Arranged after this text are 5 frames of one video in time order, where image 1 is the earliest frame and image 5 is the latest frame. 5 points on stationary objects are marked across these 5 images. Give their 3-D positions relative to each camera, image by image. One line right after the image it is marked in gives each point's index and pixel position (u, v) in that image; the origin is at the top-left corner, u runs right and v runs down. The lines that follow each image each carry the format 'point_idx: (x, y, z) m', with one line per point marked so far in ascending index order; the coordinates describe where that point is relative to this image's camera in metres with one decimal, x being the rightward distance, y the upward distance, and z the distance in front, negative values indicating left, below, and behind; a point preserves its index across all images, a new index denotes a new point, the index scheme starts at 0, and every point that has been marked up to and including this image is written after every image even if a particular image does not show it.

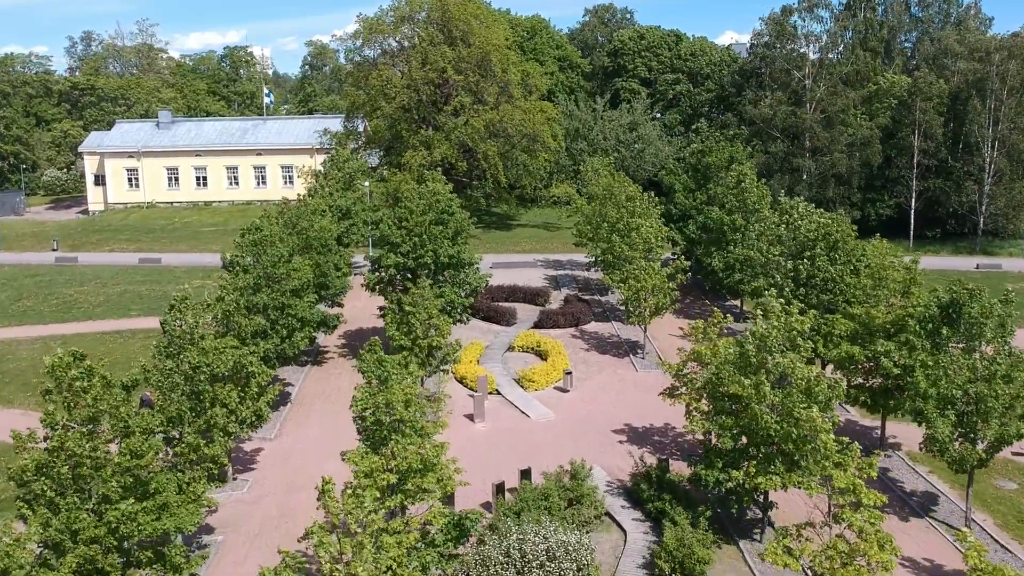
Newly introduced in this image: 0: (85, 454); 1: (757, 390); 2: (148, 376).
0: (-7.1, -2.8, +13.6) m
1: (+5.5, -2.3, +18.1) m
2: (-8.1, -2.0, +18.3) m
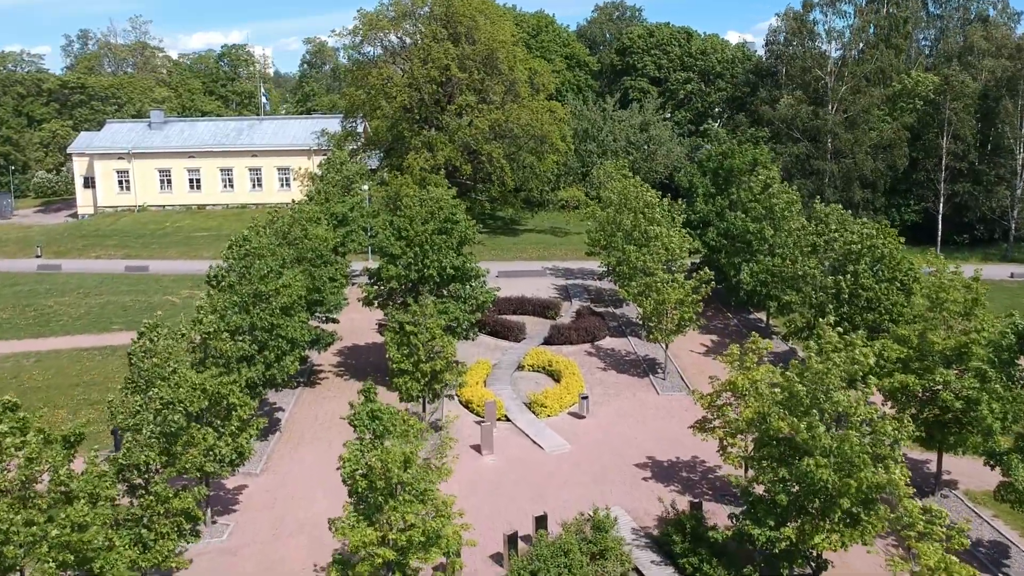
0: (-6.8, -3.3, +11.2) m
1: (+5.8, -2.8, +15.7) m
2: (-7.8, -2.5, +15.9) m
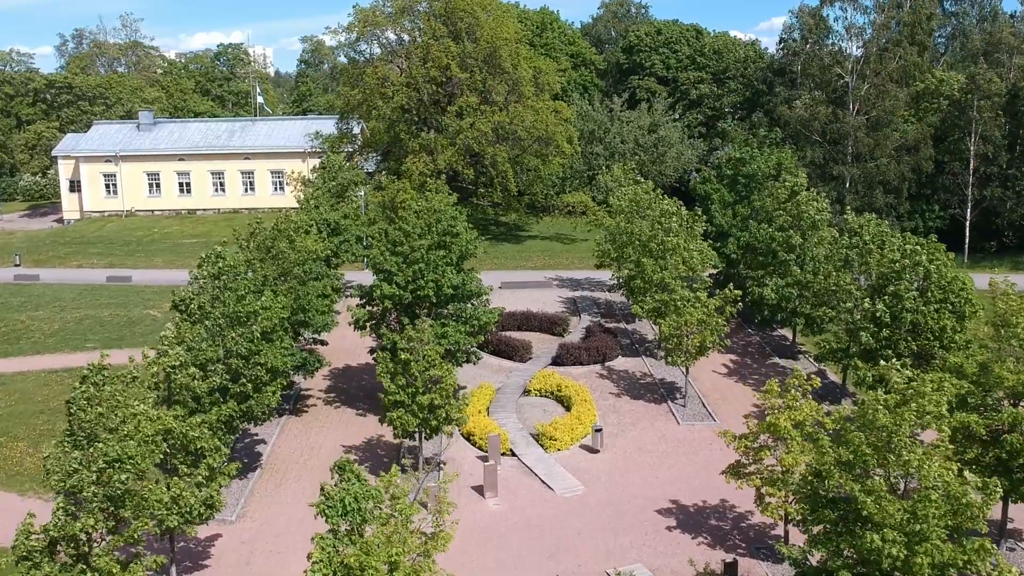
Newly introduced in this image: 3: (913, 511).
0: (-6.7, -3.9, +8.7) m
1: (+6.0, -3.4, +13.2) m
2: (-7.6, -3.1, +13.4) m
3: (+6.3, -3.5, +12.9) m
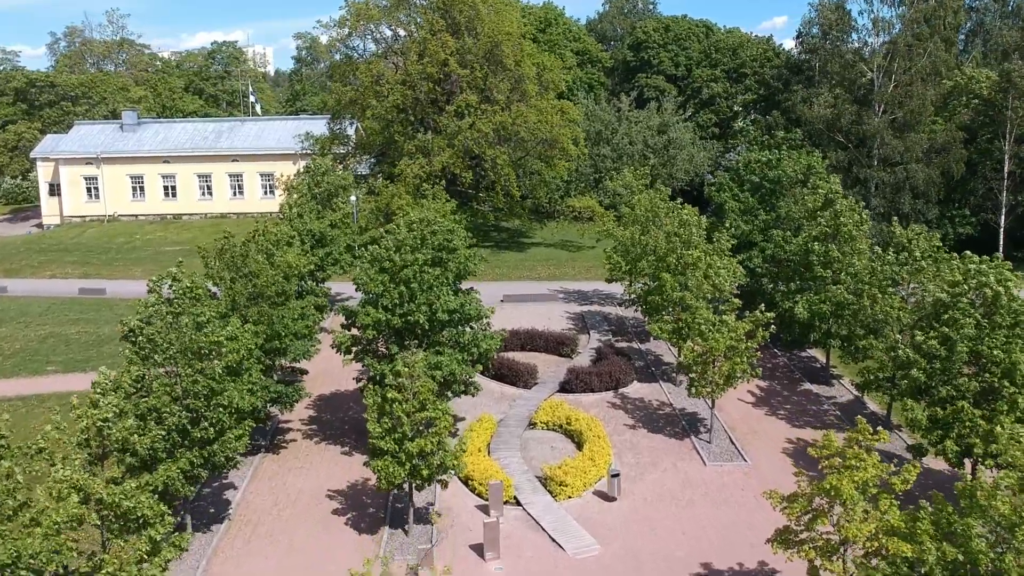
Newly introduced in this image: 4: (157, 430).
0: (-6.6, -4.5, +5.8) m
1: (+6.1, -4.0, +10.3) m
2: (-7.6, -3.7, +10.6) m
3: (+6.4, -4.1, +10.0) m
4: (-6.8, -2.8, +15.9) m
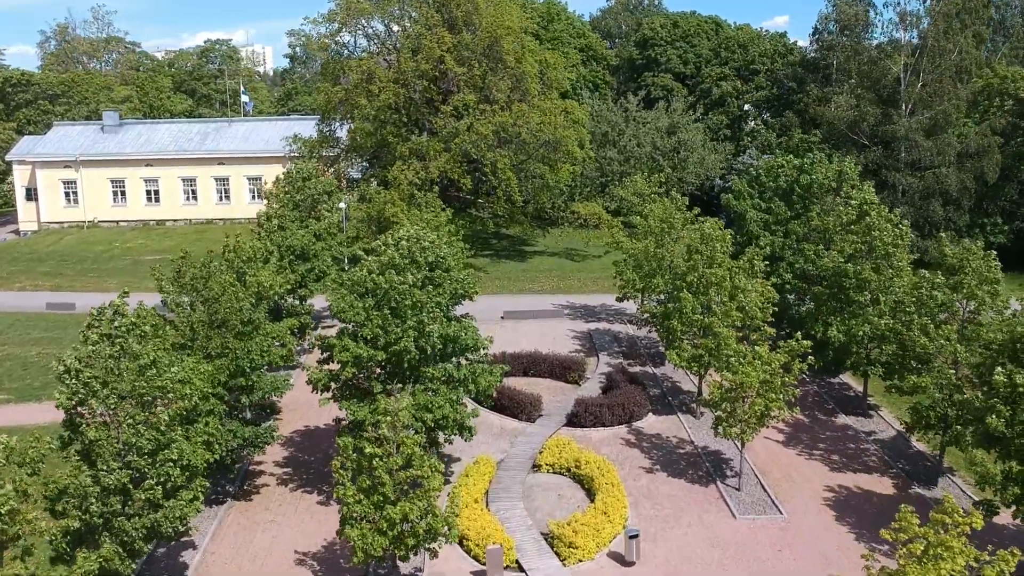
0: (-6.6, -5.1, +3.0) m
1: (+6.1, -4.6, +7.5) m
2: (-7.5, -4.3, +7.8) m
3: (+6.4, -4.8, +7.2) m
4: (-6.8, -3.4, +13.1) m
